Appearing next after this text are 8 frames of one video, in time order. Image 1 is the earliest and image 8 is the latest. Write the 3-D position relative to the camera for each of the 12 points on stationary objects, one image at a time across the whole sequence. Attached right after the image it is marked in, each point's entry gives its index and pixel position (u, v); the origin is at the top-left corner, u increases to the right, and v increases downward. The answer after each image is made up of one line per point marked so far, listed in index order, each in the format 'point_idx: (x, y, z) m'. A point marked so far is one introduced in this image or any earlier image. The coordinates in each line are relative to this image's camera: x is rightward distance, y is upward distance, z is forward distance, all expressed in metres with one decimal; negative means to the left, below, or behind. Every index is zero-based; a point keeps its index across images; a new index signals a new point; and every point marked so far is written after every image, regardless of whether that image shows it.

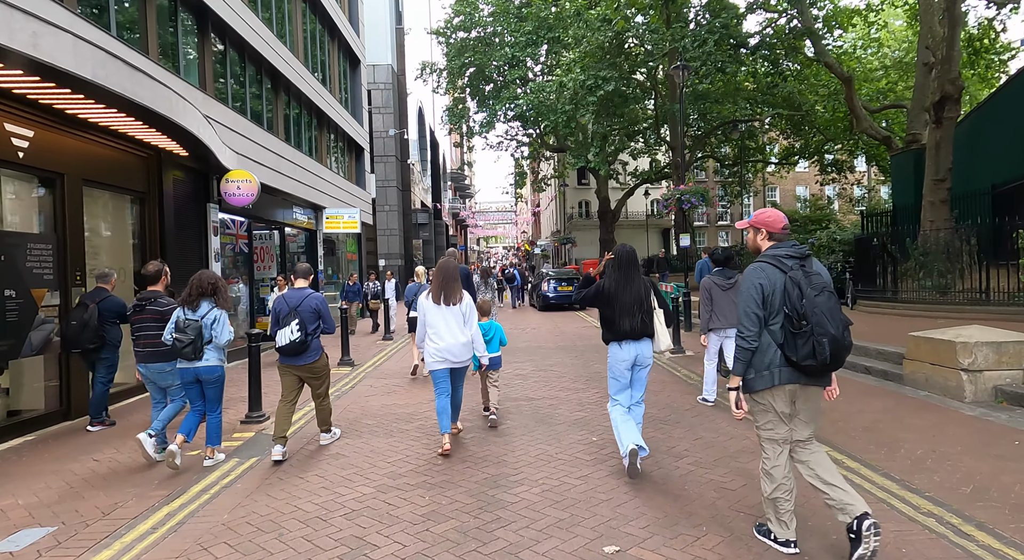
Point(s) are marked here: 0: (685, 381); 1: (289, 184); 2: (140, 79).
0: (+2.4, -1.4, +8.7) m
1: (-5.1, +2.2, +14.0) m
2: (-4.2, +2.3, +7.0) m
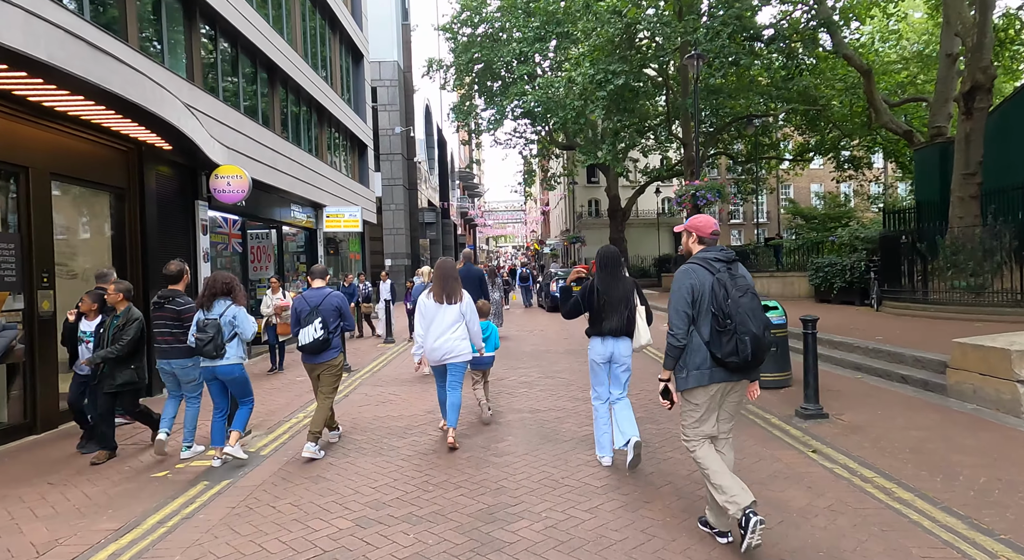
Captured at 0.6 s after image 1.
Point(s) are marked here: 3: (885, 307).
0: (+2.4, -1.4, +8.0) m
1: (-5.0, +2.2, +13.5) m
2: (-4.2, +2.2, +6.4) m
3: (+8.3, -0.6, +13.7) m
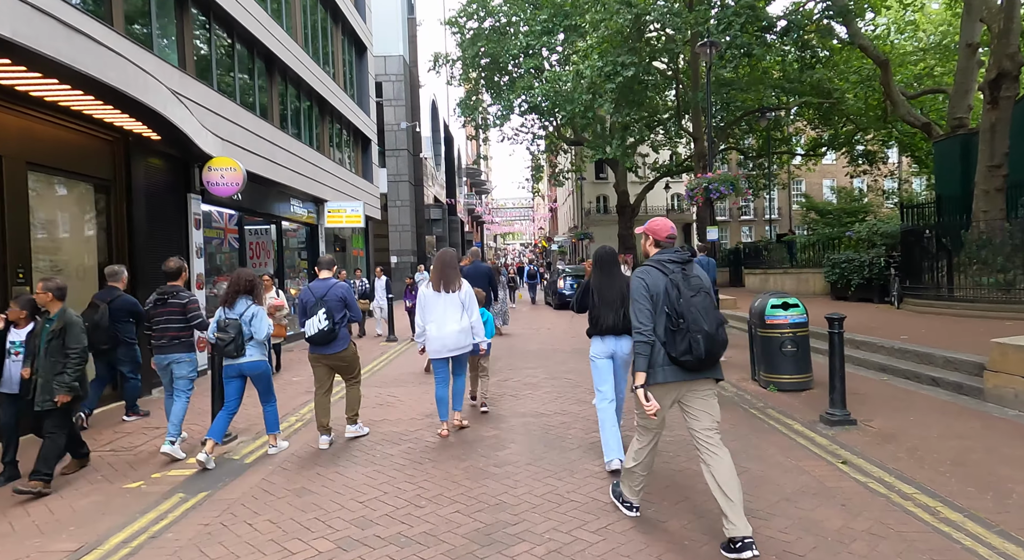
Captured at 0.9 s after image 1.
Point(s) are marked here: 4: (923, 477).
0: (+2.5, -1.4, +7.6) m
1: (-4.8, +2.2, +13.1) m
2: (-4.1, +2.3, +6.0) m
3: (+8.4, -0.5, +13.2) m
4: (+2.9, -1.4, +4.4) m
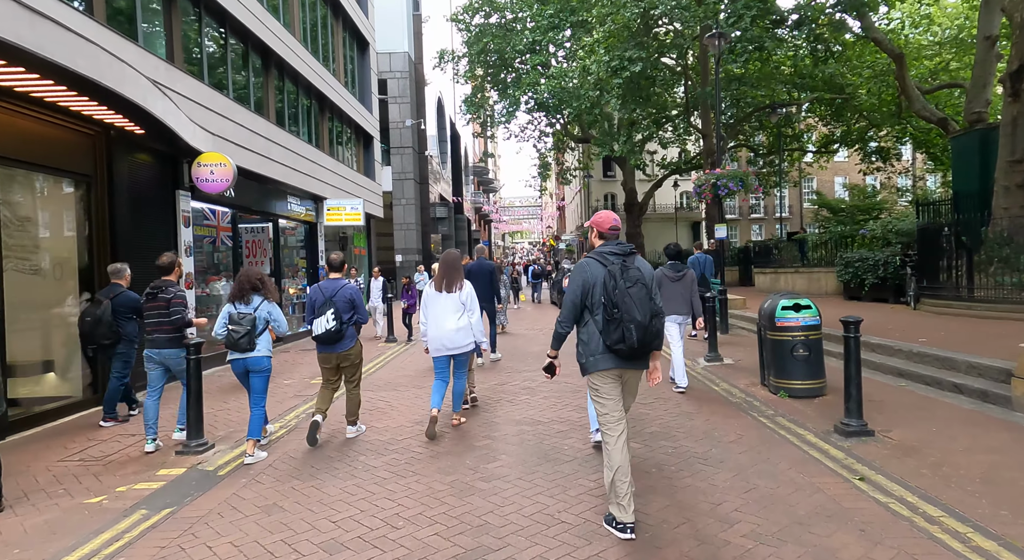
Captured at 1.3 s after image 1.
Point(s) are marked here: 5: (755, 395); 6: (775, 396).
0: (+2.4, -1.4, +7.2) m
1: (-4.8, +2.3, +12.8) m
2: (-4.2, +2.3, +5.7) m
3: (+8.4, -0.5, +12.7) m
4: (+2.8, -1.4, +4.0) m
5: (+2.9, -1.4, +7.4) m
6: (+3.1, -1.3, +7.2) m
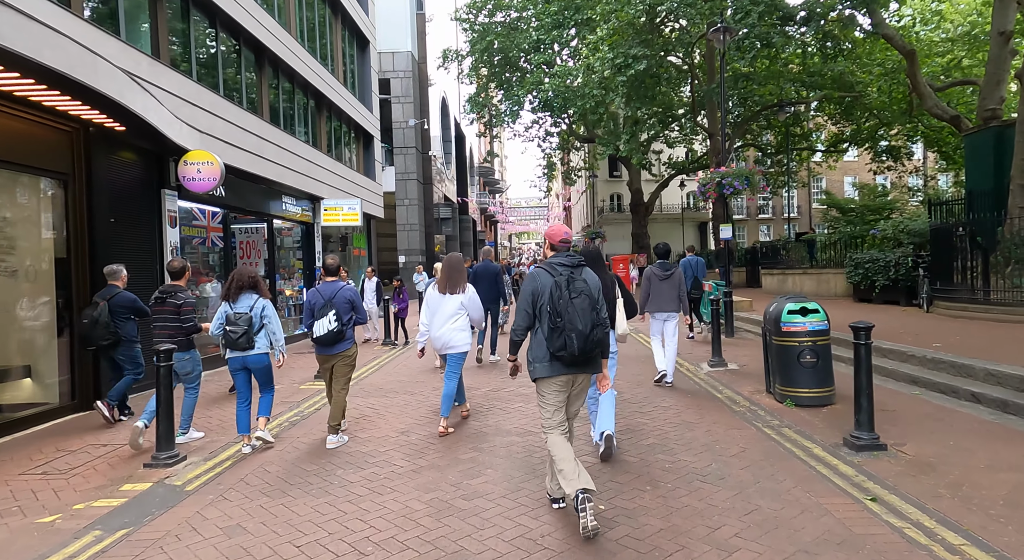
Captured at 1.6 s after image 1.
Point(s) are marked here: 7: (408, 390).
0: (+2.3, -1.4, +6.8) m
1: (-4.8, +2.2, +12.6) m
2: (-4.3, +2.3, +5.5) m
3: (+8.4, -0.6, +12.3) m
4: (+2.7, -1.4, +3.7) m
5: (+2.8, -1.4, +7.0) m
6: (+3.0, -1.4, +6.9) m
7: (-1.4, -1.5, +8.4) m
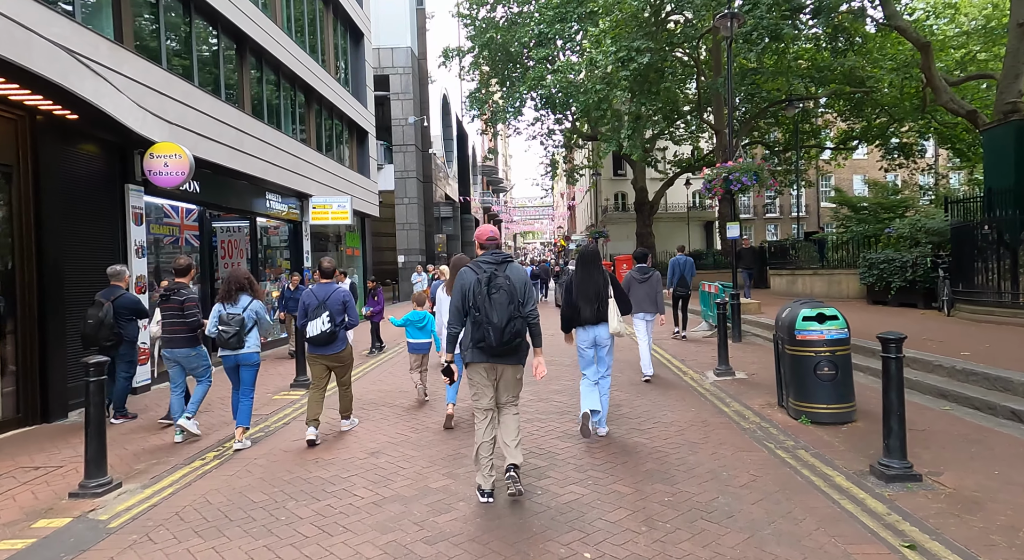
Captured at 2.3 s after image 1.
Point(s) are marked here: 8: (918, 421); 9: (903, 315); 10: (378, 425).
0: (+2.2, -1.5, +6.2) m
1: (-4.9, +2.2, +11.9) m
2: (-4.5, +2.2, +4.8) m
3: (+8.3, -0.6, +11.6) m
4: (+2.5, -1.5, +3.0) m
5: (+2.6, -1.4, +6.3) m
6: (+2.8, -1.4, +6.2) m
7: (-1.5, -1.5, +7.7) m
8: (+3.7, -1.3, +5.7) m
9: (+7.9, -0.7, +12.5) m
10: (-1.4, -1.6, +6.6) m
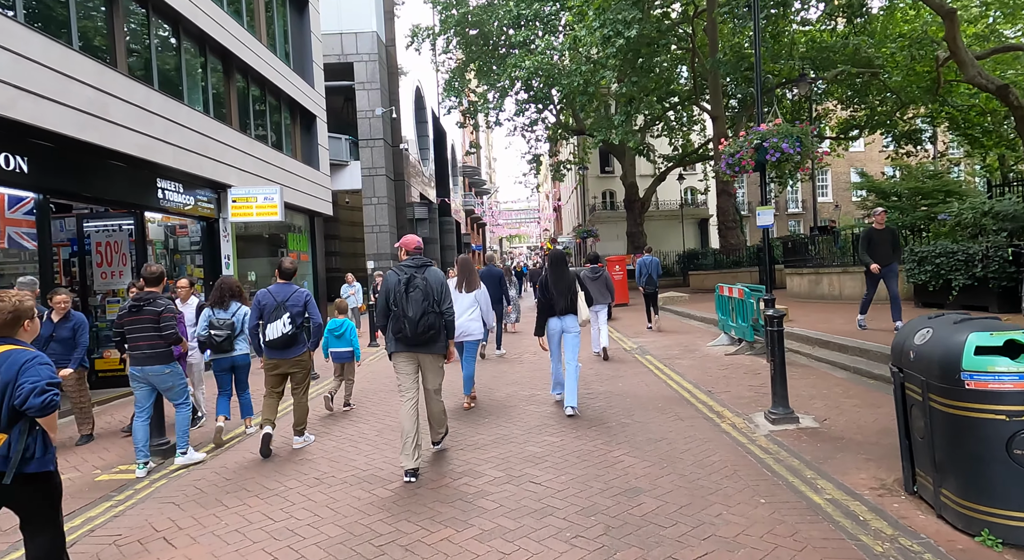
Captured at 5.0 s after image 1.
0: (+1.8, -1.5, +3.4) m
1: (-5.4, +2.0, +9.1) m
2: (-4.9, +2.1, +2.0) m
3: (+7.9, -0.5, +8.9) m
4: (+2.3, -1.4, +0.2) m
5: (+2.3, -1.4, +3.6) m
6: (+2.5, -1.4, +3.4) m
7: (-1.9, -1.6, +4.9) m
8: (+3.4, -1.3, +3.0) m
9: (+7.4, -0.7, +9.8) m
10: (-1.8, -1.7, +3.8) m
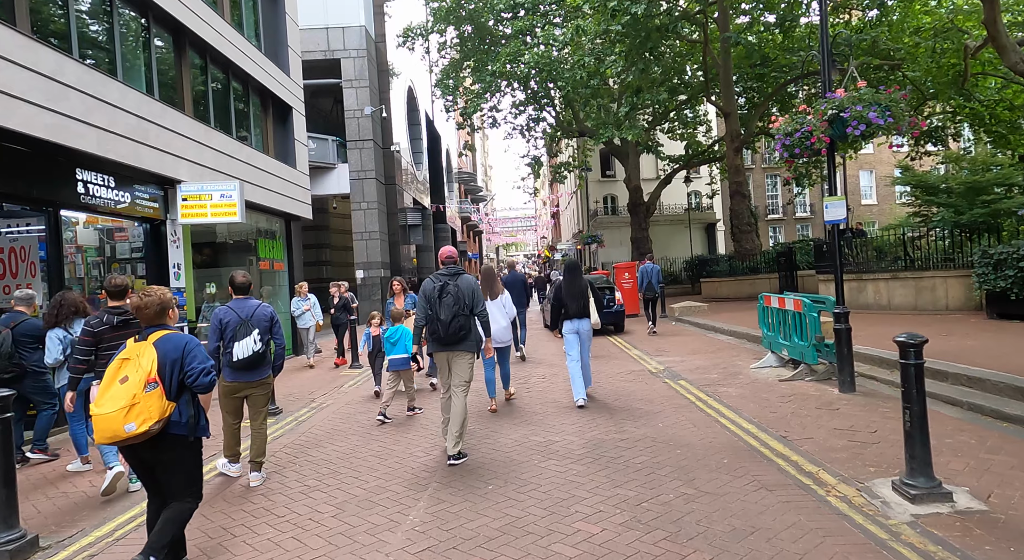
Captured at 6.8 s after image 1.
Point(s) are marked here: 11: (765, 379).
0: (+2.0, -1.5, +1.5) m
1: (-5.4, +1.8, +7.2) m
2: (-4.7, +2.0, +0.1) m
3: (+7.9, -0.6, +7.1) m
4: (+2.4, -1.4, -1.7) m
5: (+2.4, -1.5, +1.7) m
6: (+2.6, -1.4, +1.6) m
7: (-1.8, -1.7, +3.0) m
8: (+3.5, -1.3, +1.1) m
9: (+7.5, -0.7, +8.0) m
10: (-1.7, -1.7, +1.9) m
11: (+3.4, -1.4, +8.5) m
